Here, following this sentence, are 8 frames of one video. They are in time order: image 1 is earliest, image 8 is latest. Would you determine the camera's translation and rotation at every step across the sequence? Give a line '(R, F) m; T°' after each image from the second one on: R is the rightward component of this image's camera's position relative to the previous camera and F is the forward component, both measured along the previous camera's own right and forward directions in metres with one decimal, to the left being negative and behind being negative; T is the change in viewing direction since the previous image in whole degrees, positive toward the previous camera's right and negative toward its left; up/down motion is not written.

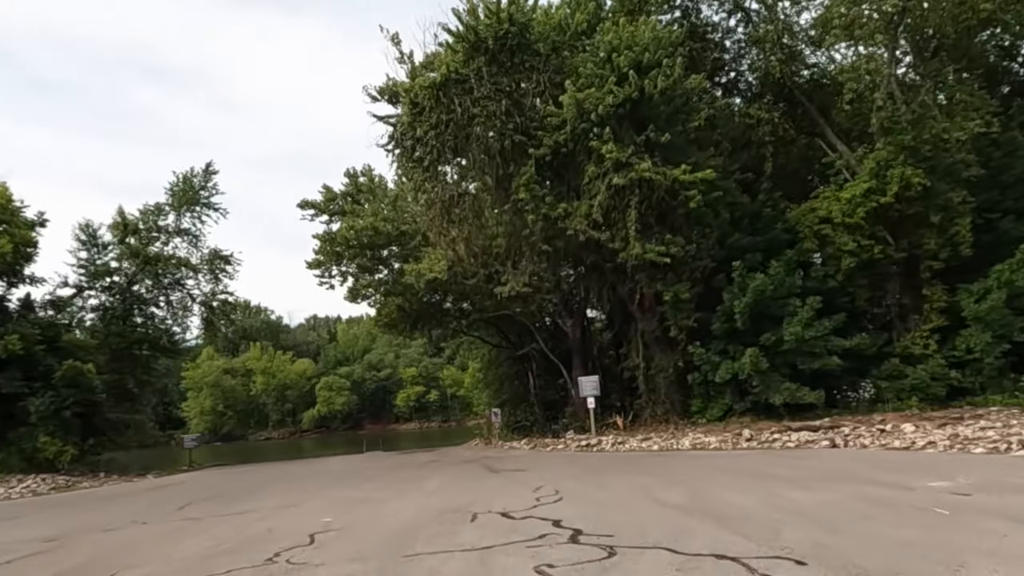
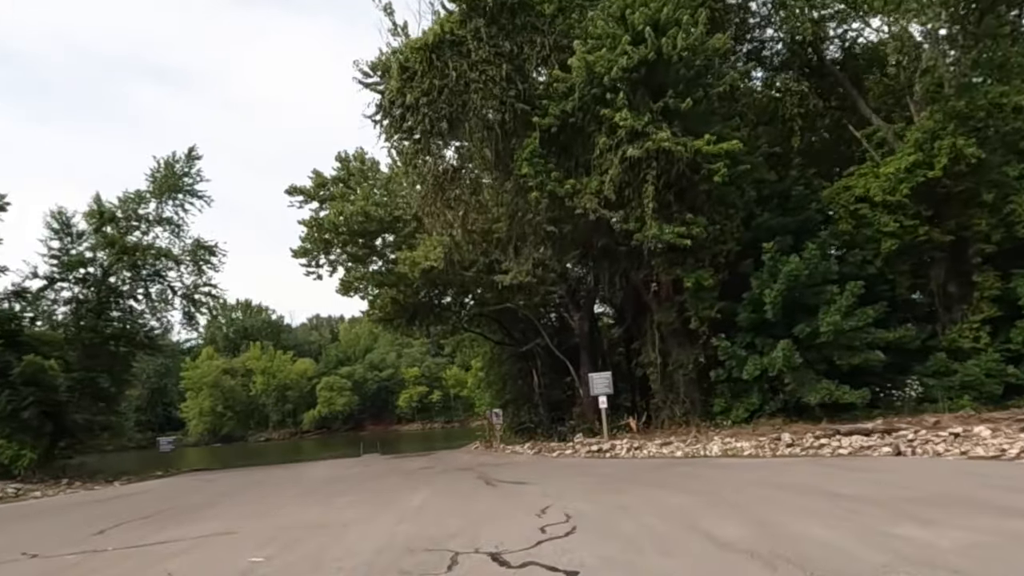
(+0.1, +2.6) m; 0°
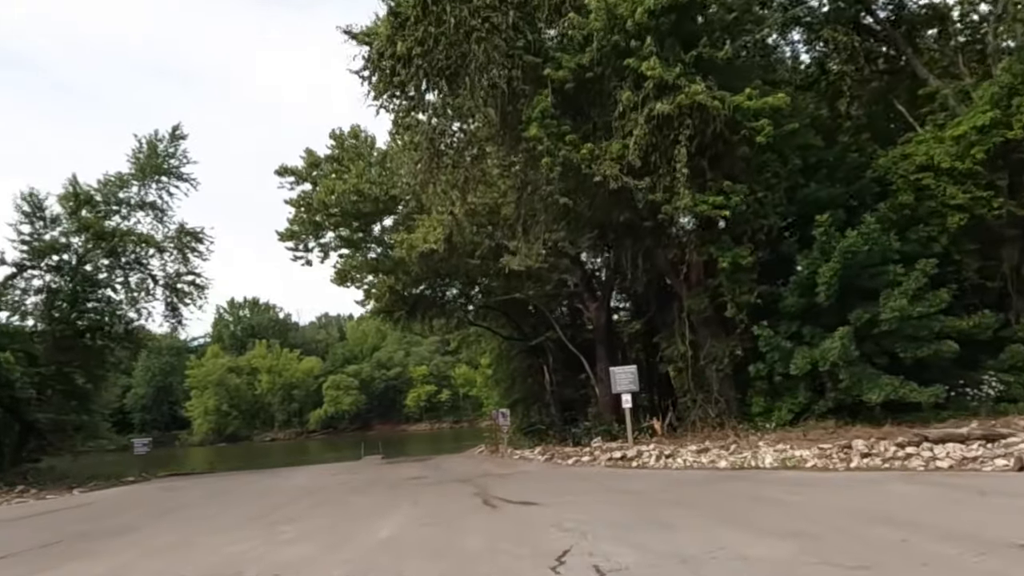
(+0.1, +2.9) m; -1°
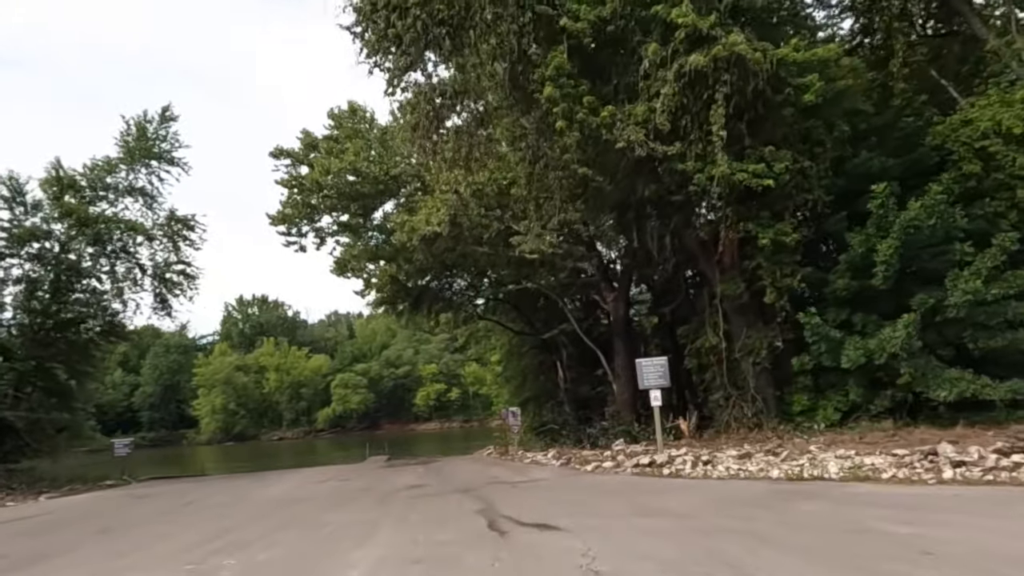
(0.0, +2.2) m; -1°
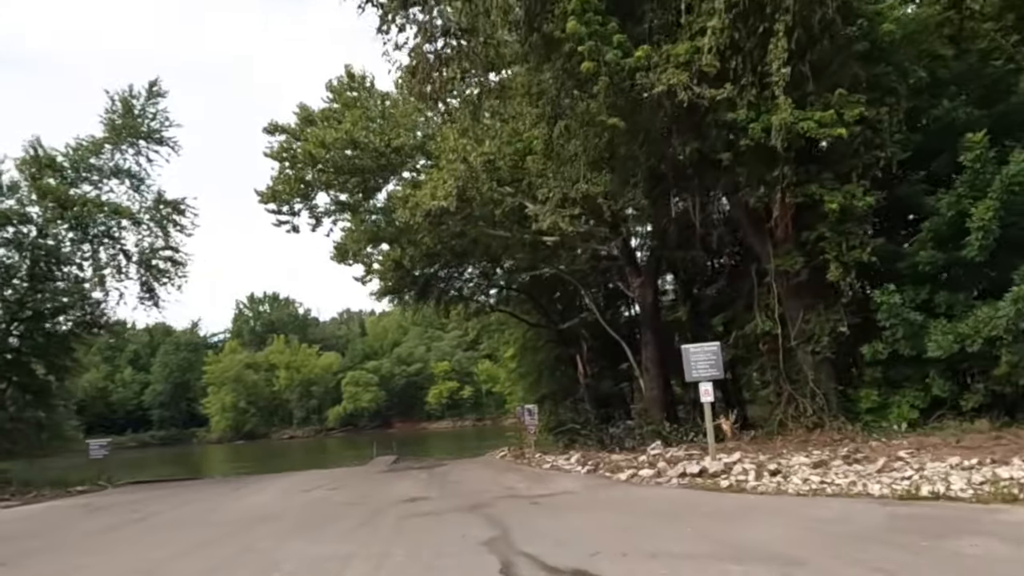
(-0.1, +2.6) m; -1°
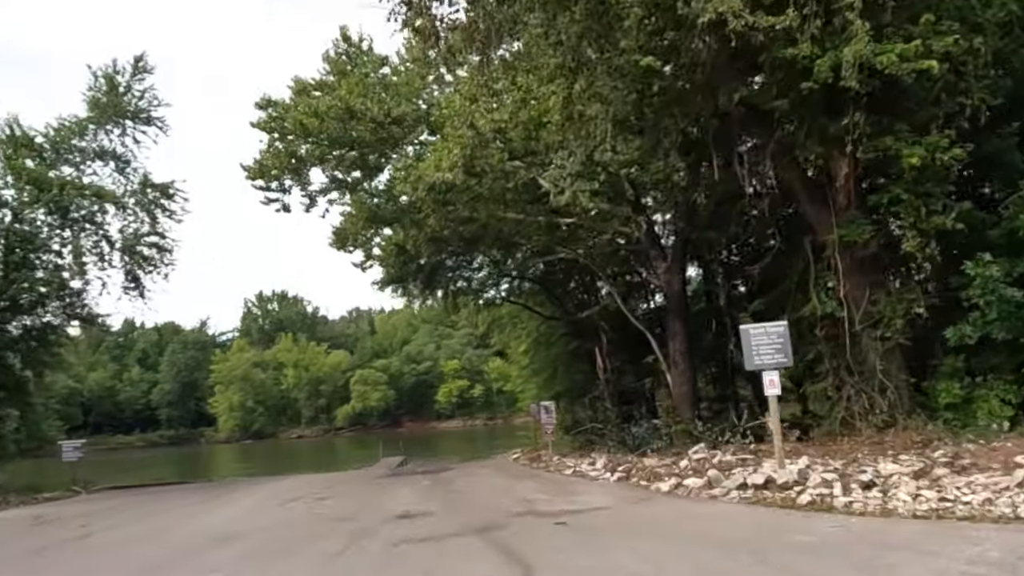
(-0.1, +2.2) m; -1°
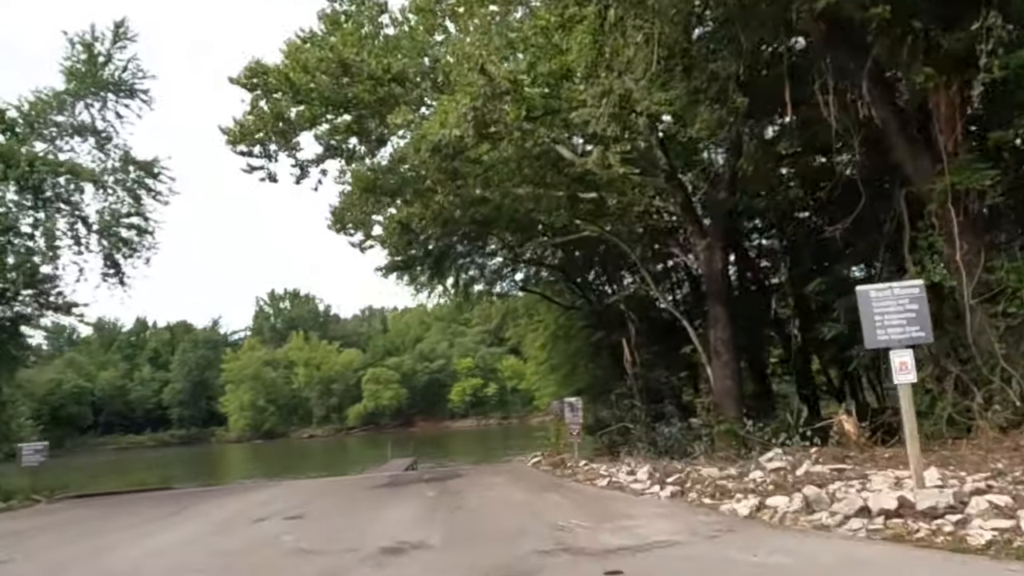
(-0.1, +2.6) m; -1°
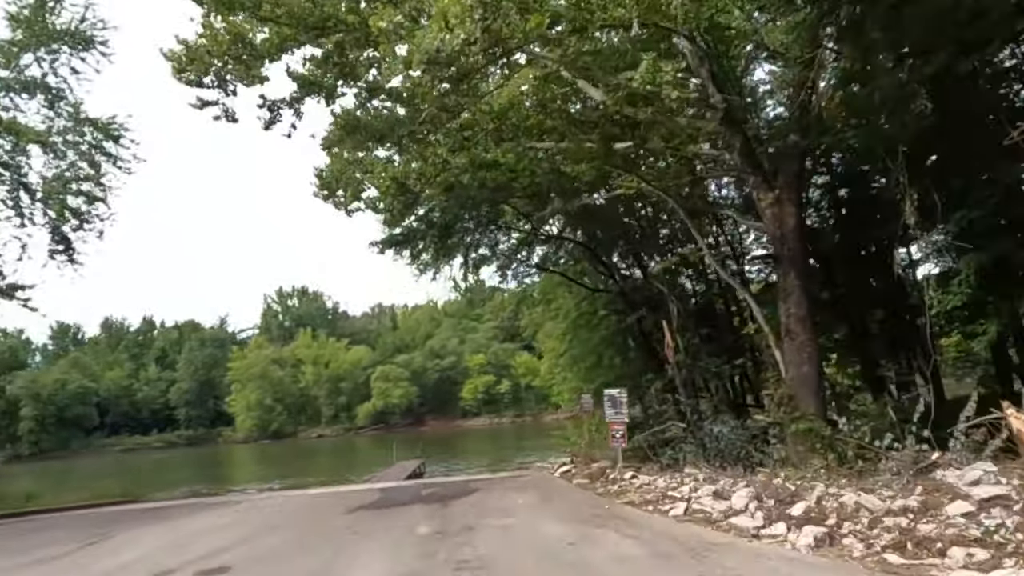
(-0.2, +3.7) m; -1°
